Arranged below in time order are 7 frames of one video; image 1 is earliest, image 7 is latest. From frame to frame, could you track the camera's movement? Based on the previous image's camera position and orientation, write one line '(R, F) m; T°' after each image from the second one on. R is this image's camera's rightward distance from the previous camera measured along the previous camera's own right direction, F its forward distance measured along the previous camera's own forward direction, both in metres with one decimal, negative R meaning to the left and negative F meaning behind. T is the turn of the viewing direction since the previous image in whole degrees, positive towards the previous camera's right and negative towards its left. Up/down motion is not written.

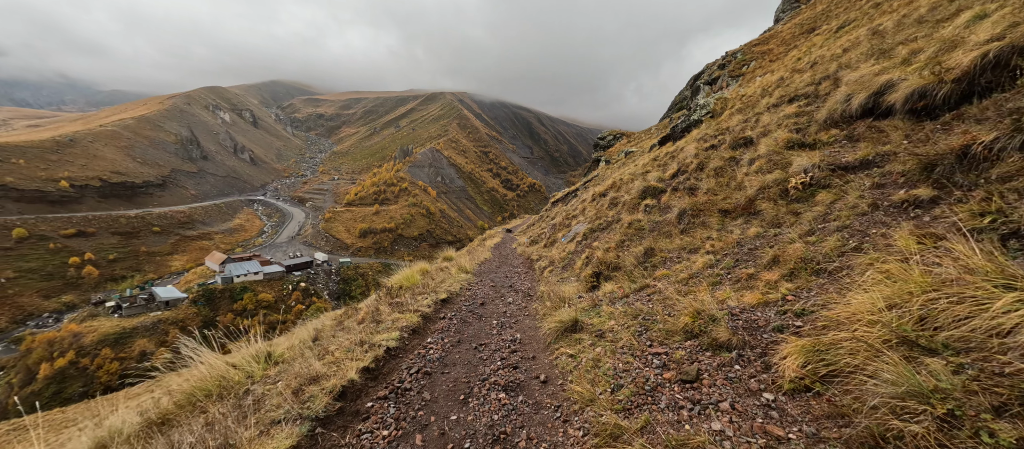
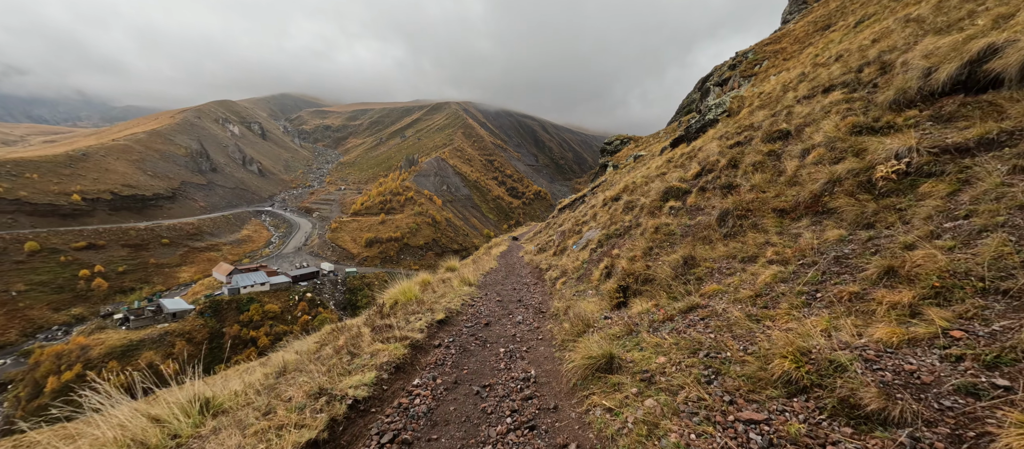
(-0.1, +1.6) m; -1°
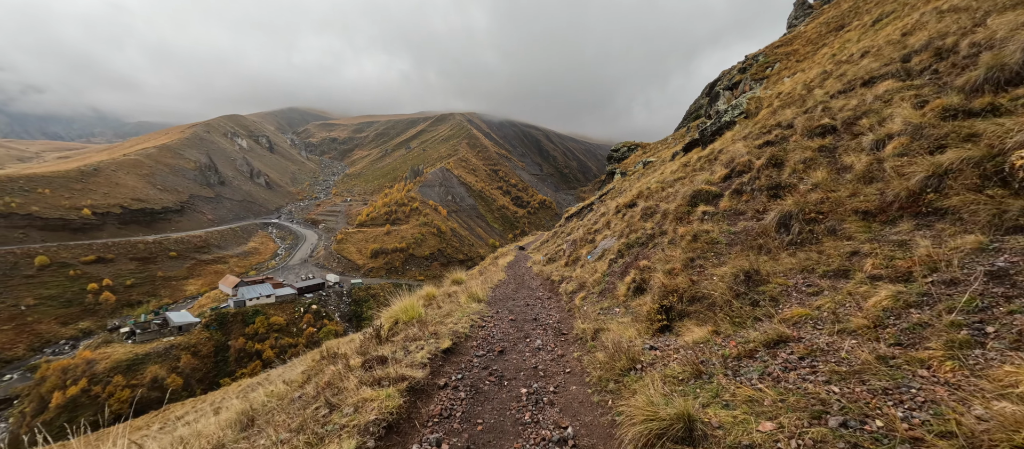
(-0.2, +1.4) m; -1°
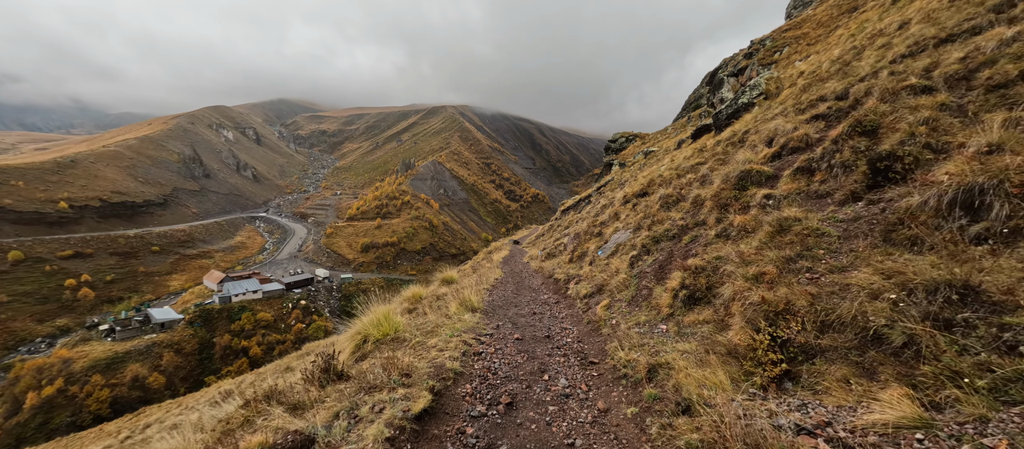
(-0.3, +2.9) m; +1°
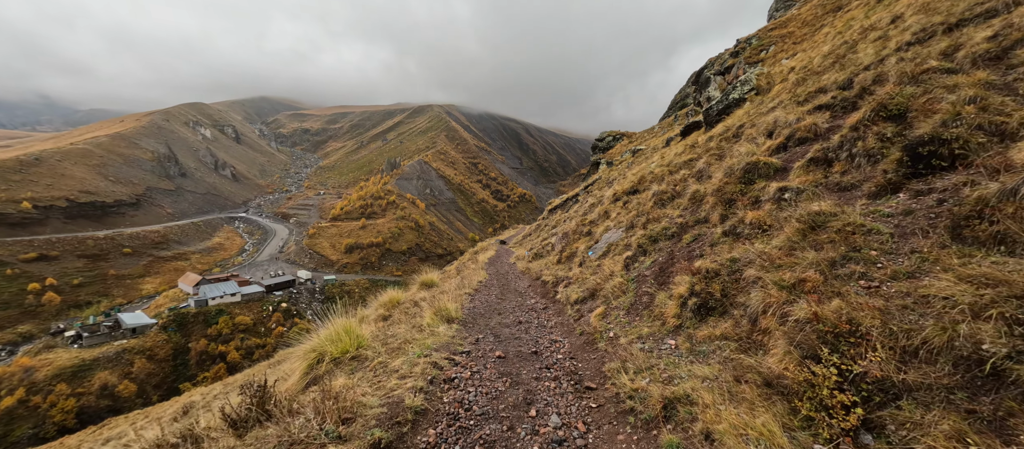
(+0.1, +1.3) m; +2°
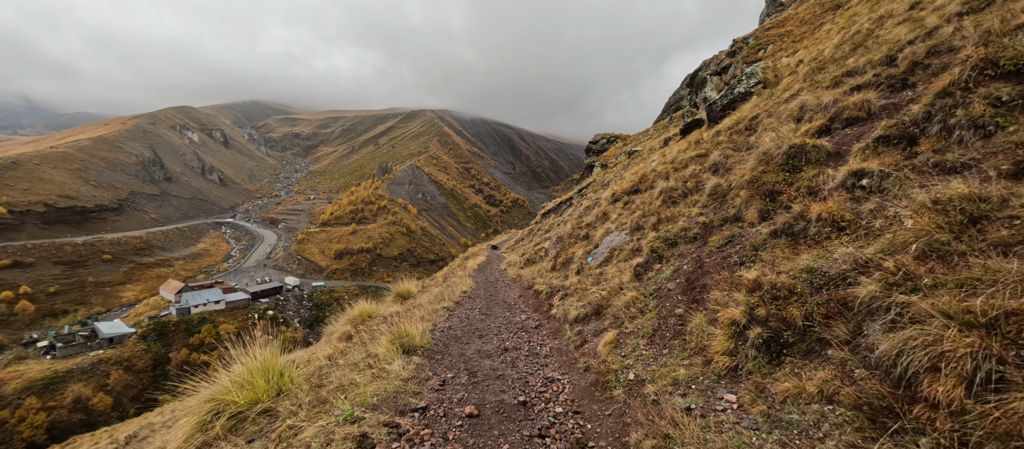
(+0.2, +2.2) m; +1°
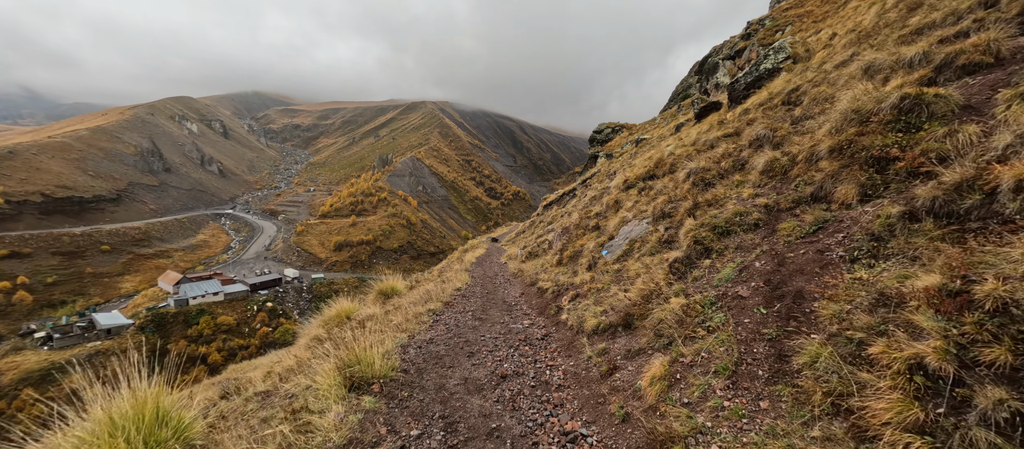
(0.0, +2.2) m; 0°
